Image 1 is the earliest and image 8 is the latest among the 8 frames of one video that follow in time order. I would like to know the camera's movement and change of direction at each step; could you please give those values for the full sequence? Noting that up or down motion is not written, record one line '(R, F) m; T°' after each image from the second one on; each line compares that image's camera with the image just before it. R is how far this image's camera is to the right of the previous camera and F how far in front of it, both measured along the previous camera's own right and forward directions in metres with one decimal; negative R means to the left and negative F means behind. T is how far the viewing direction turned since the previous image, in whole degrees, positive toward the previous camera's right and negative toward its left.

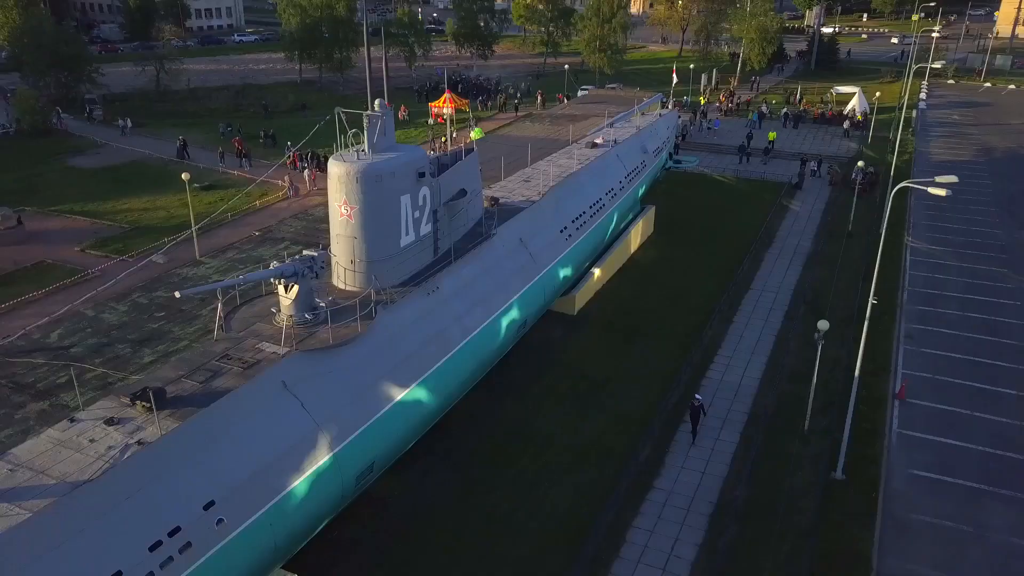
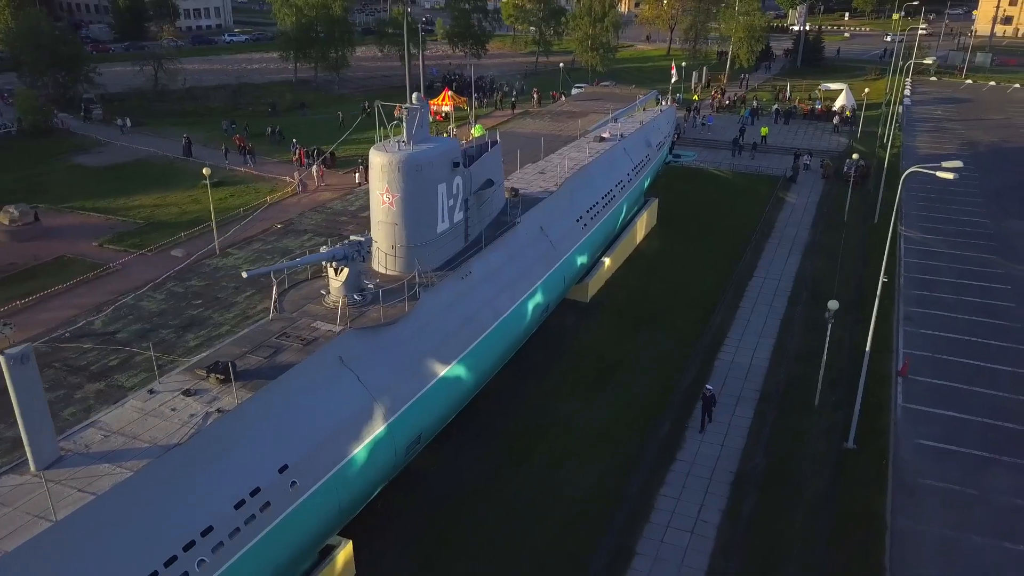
(-0.8, -0.7) m; +1°
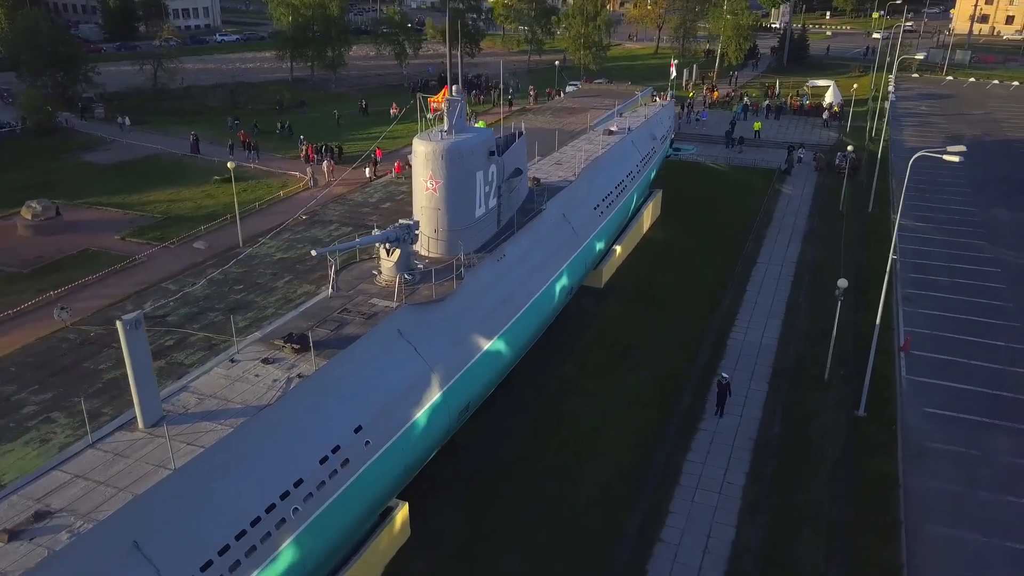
(-0.9, -0.8) m; +1°
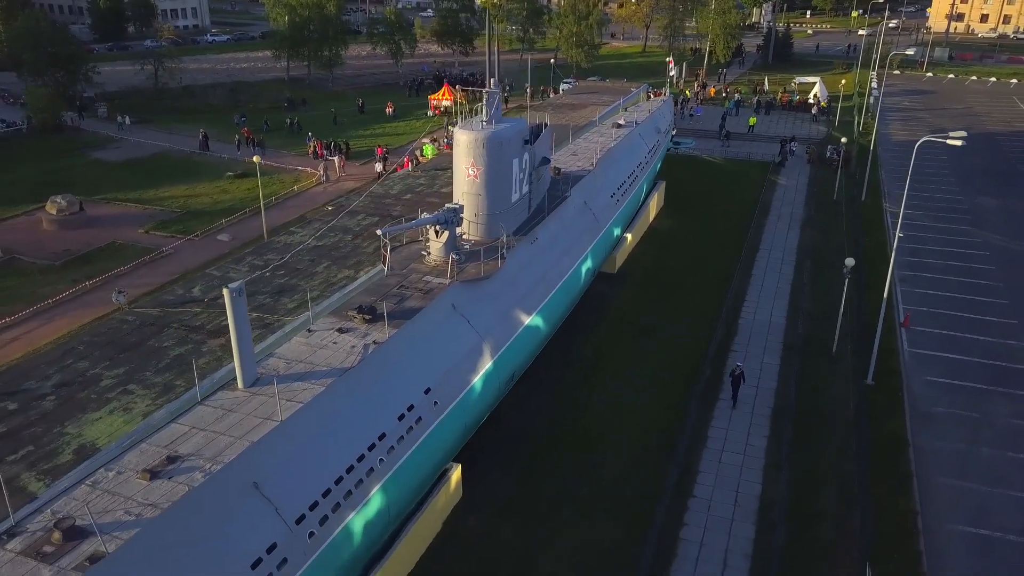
(-1.0, -0.9) m; +1°
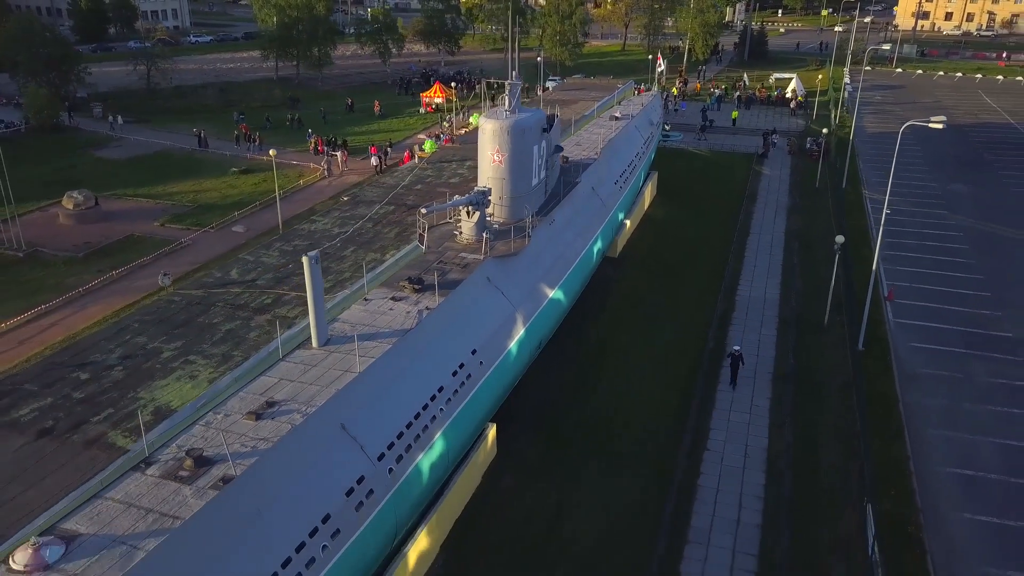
(-0.9, -1.1) m; +2°
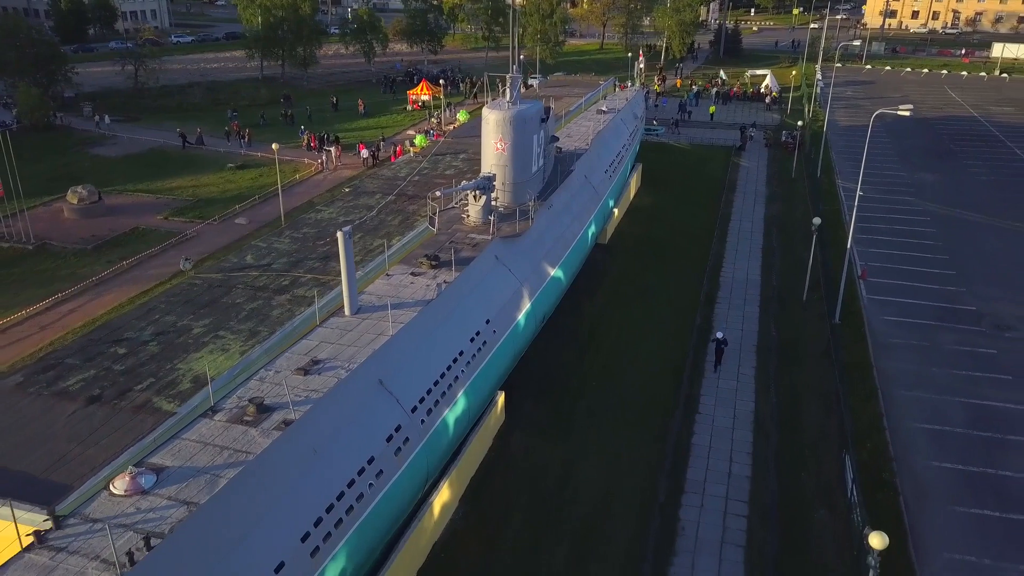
(-0.5, -1.1) m; +2°
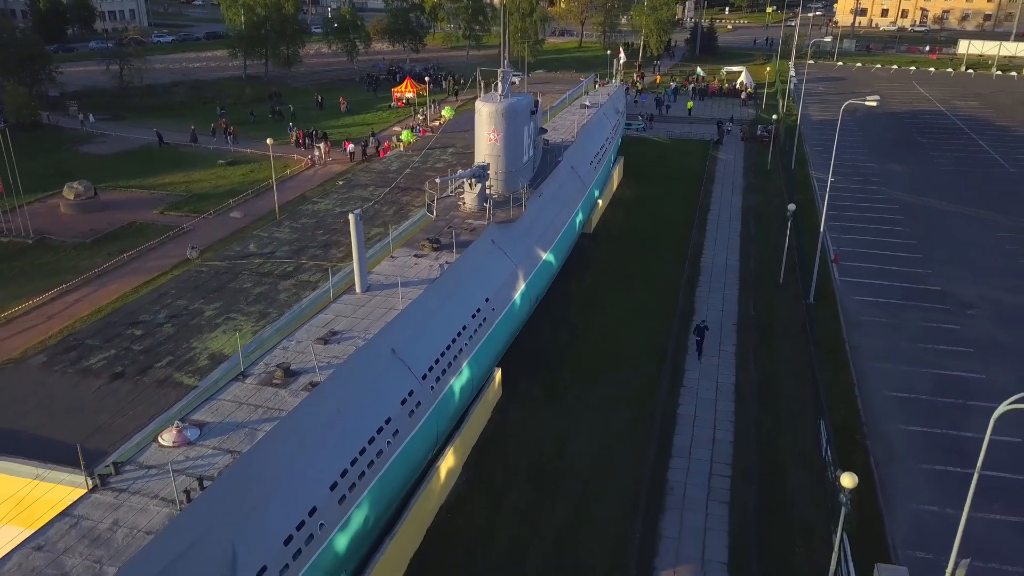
(-0.3, -0.9) m; +2°
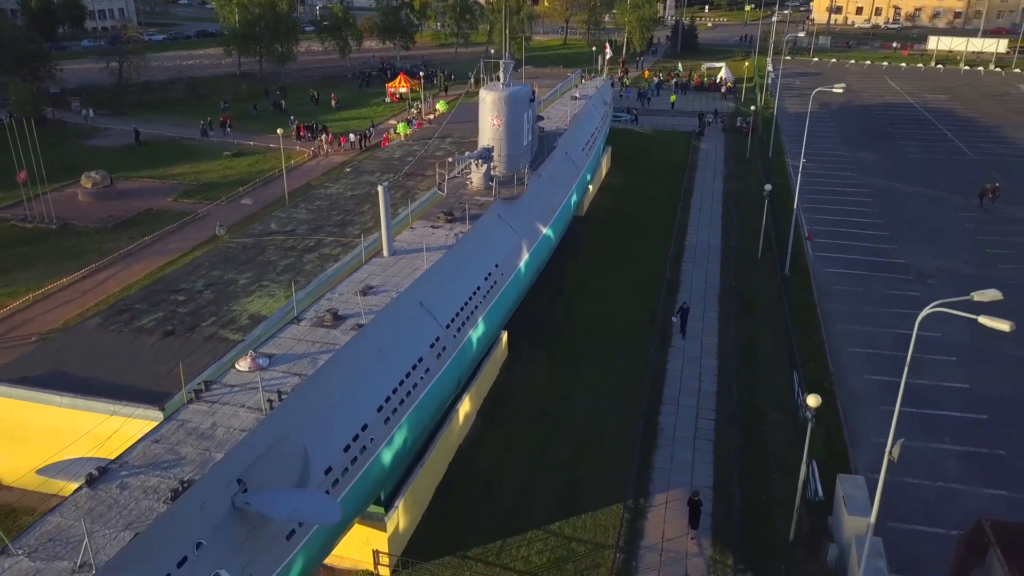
(-0.5, -1.6) m; +1°
